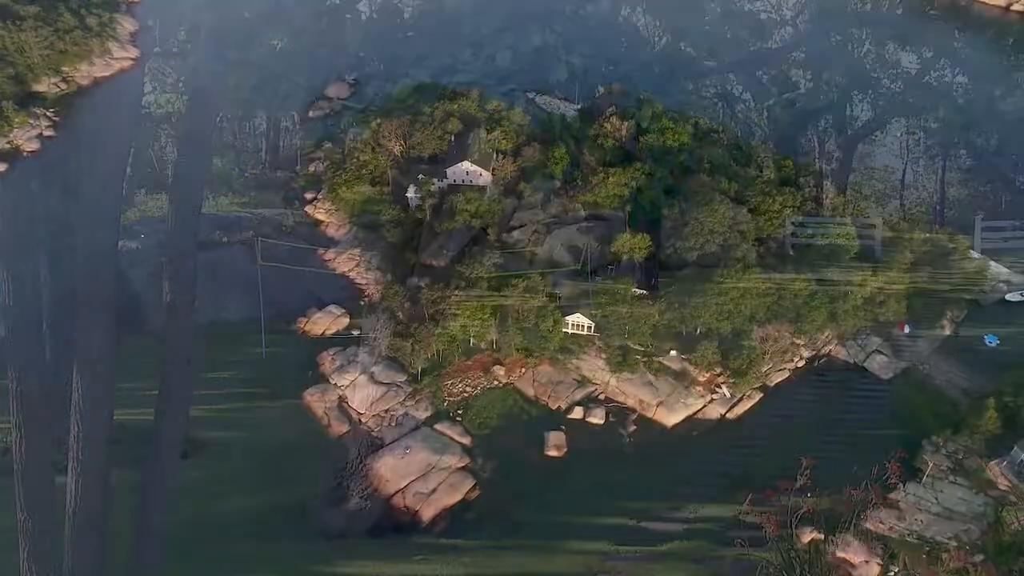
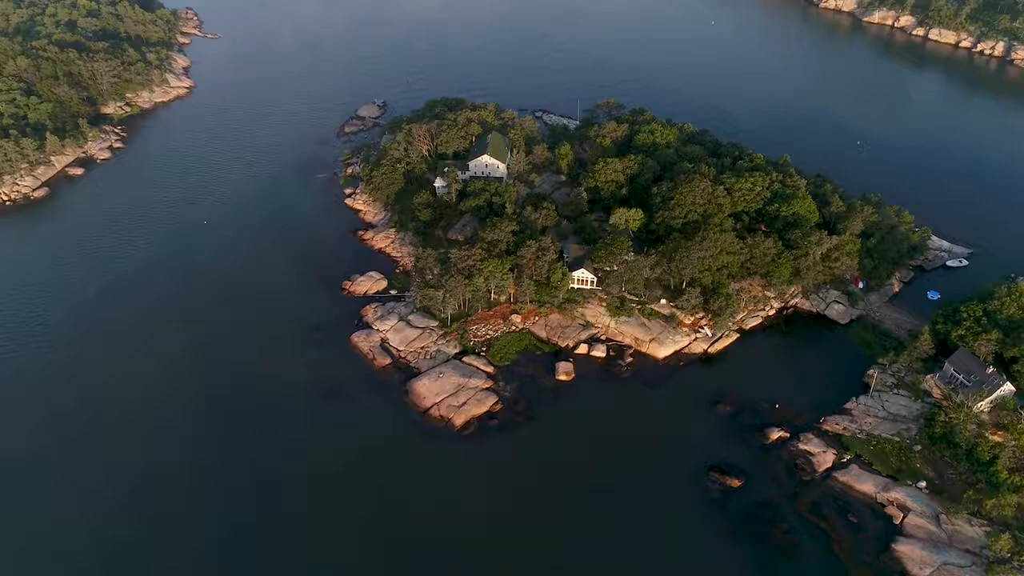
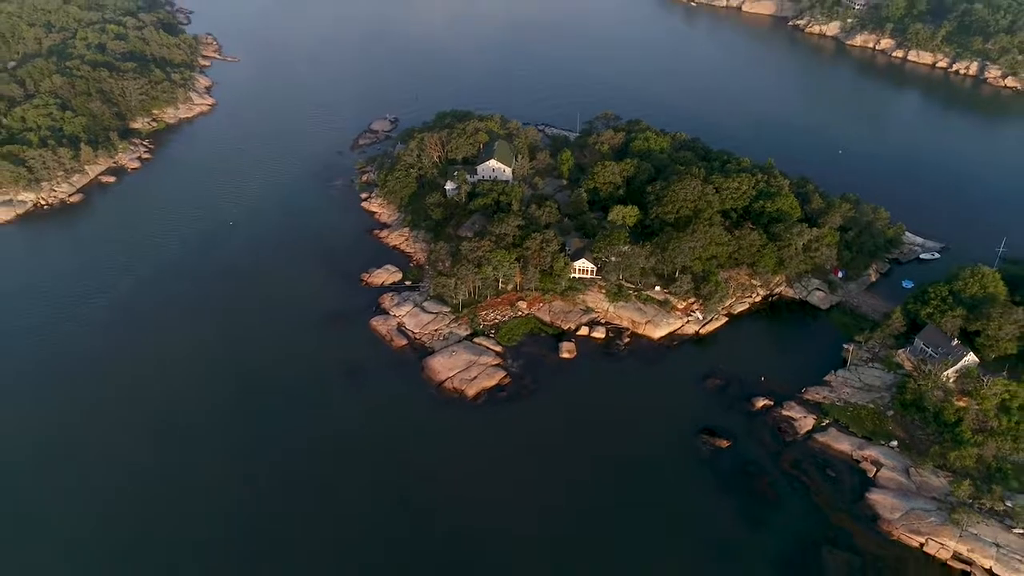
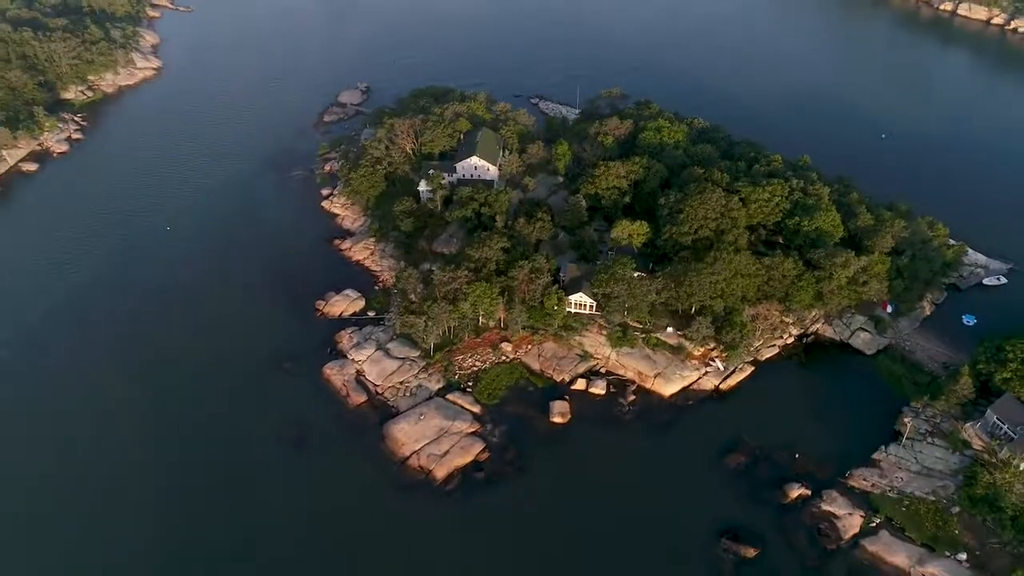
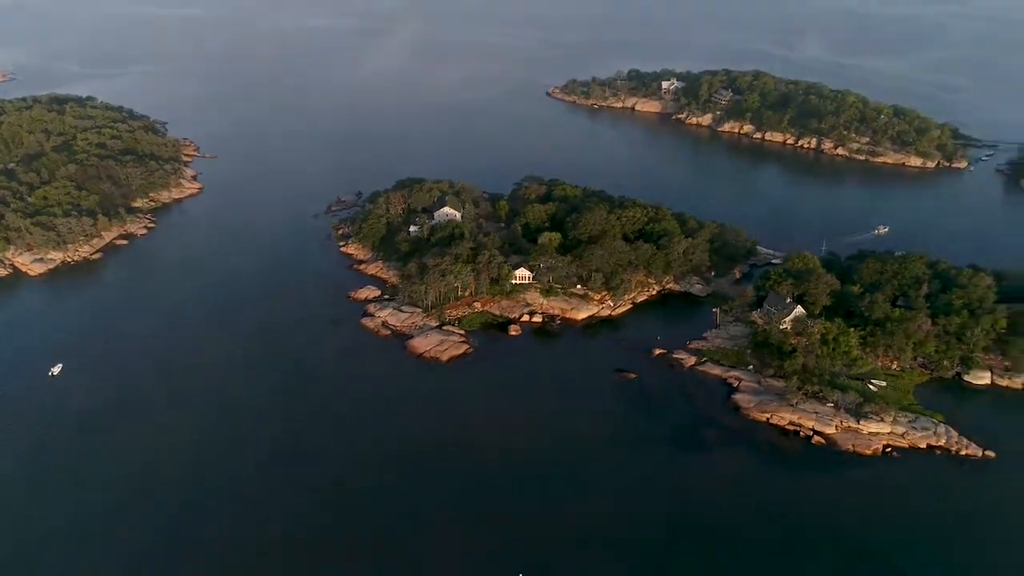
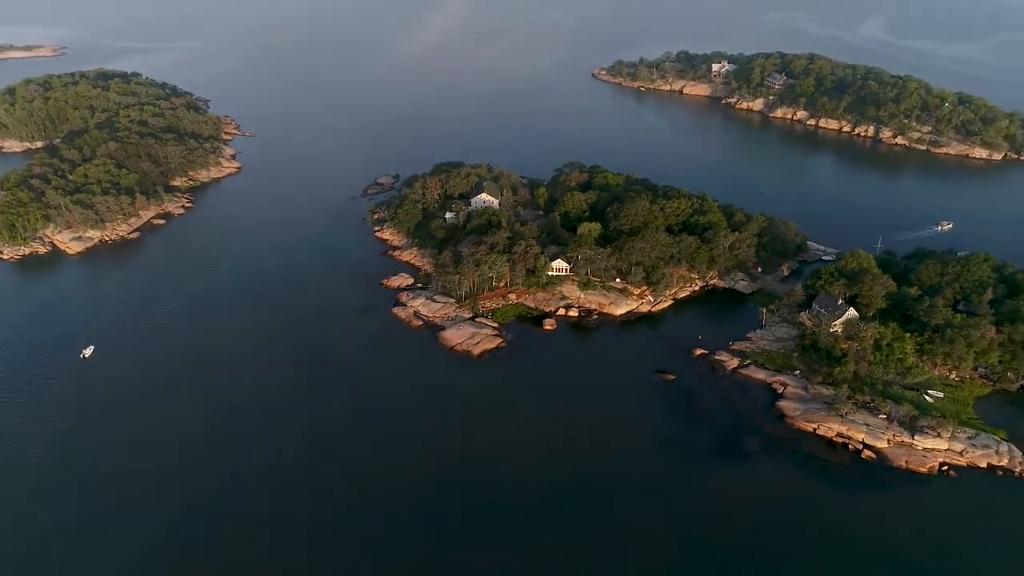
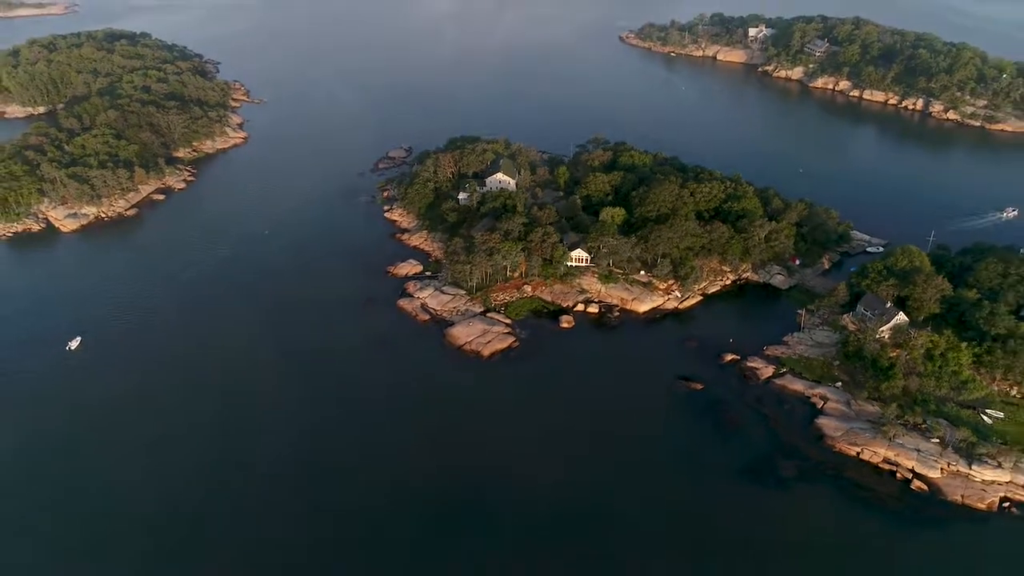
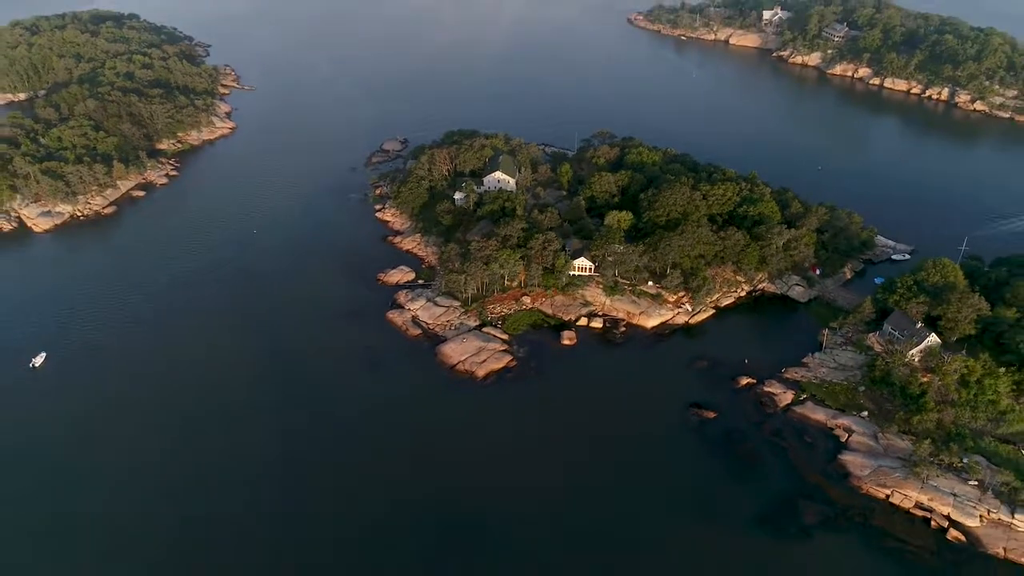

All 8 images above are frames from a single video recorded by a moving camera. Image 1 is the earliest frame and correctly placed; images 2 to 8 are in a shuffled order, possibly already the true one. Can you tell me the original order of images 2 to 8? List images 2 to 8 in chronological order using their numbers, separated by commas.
4, 2, 3, 8, 7, 6, 5
